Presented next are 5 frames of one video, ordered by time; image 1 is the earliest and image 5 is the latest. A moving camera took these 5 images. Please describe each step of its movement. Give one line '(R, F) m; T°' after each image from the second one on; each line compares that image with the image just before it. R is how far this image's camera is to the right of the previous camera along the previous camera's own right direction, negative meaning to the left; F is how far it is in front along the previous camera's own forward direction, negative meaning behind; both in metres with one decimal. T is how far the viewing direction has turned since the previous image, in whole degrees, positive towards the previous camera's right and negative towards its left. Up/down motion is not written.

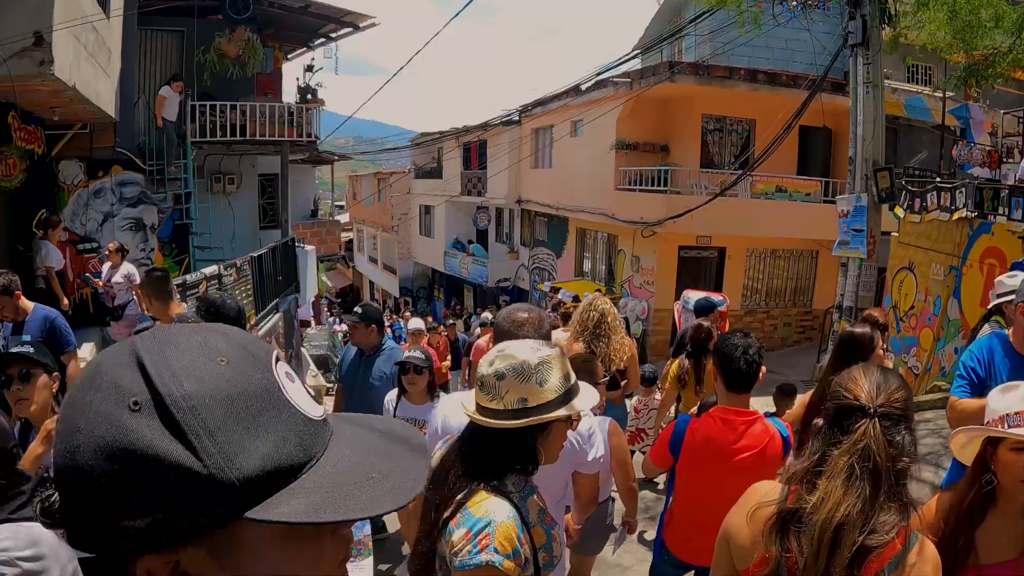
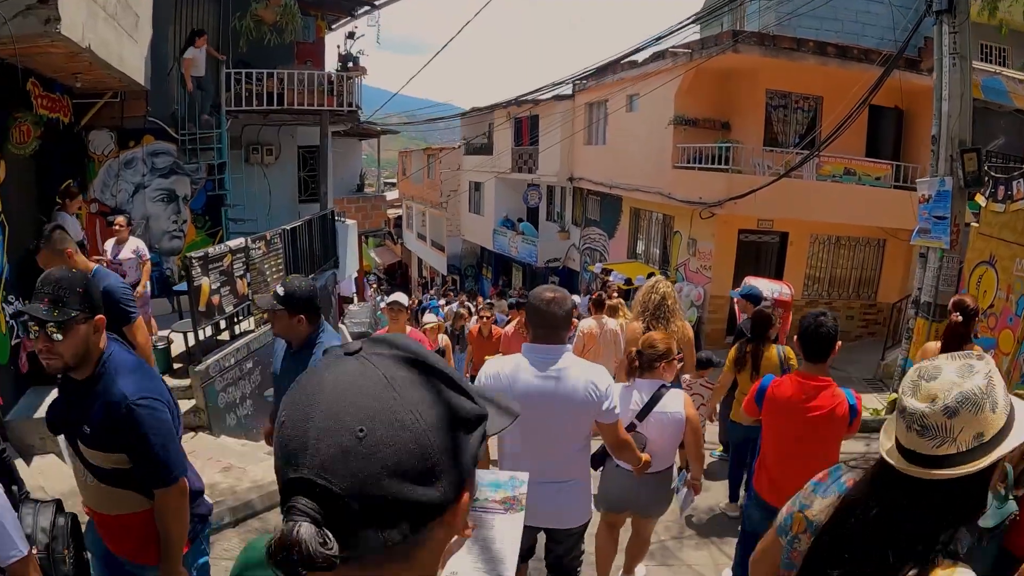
(+0.2, +0.6) m; -5°
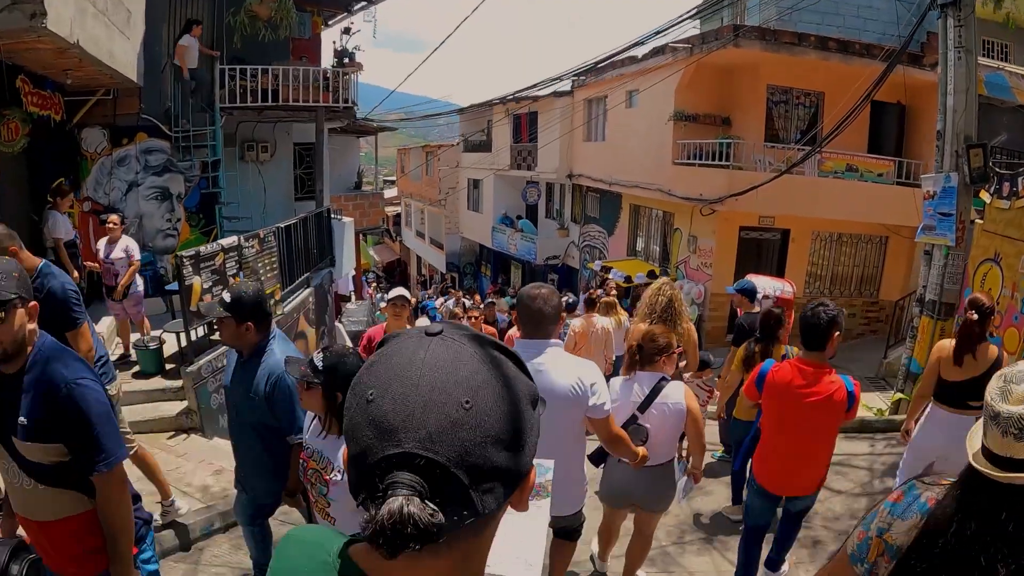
(0.0, +0.1) m; 0°
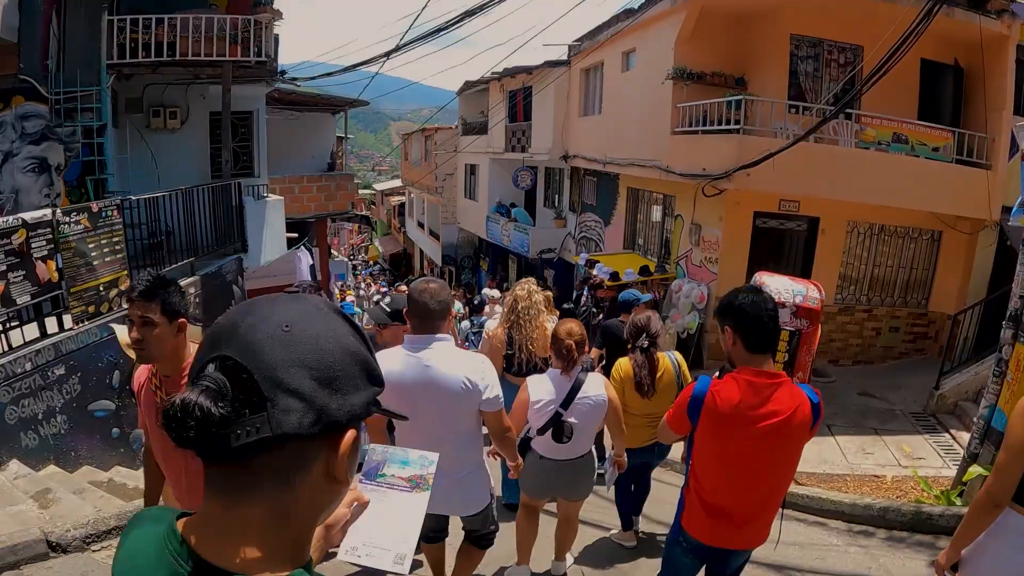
(+1.0, +2.1) m; -3°
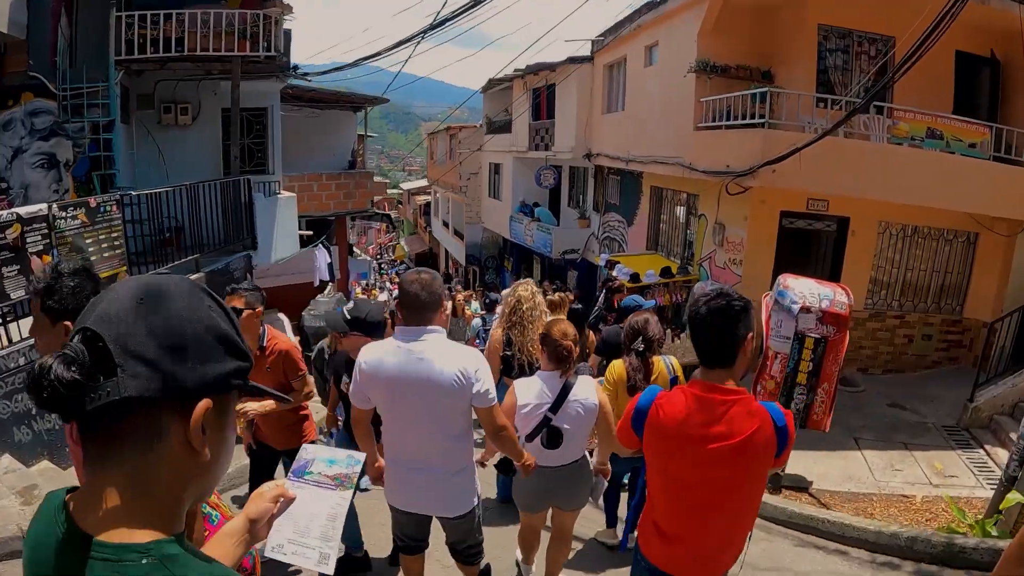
(+0.2, +0.3) m; -3°
